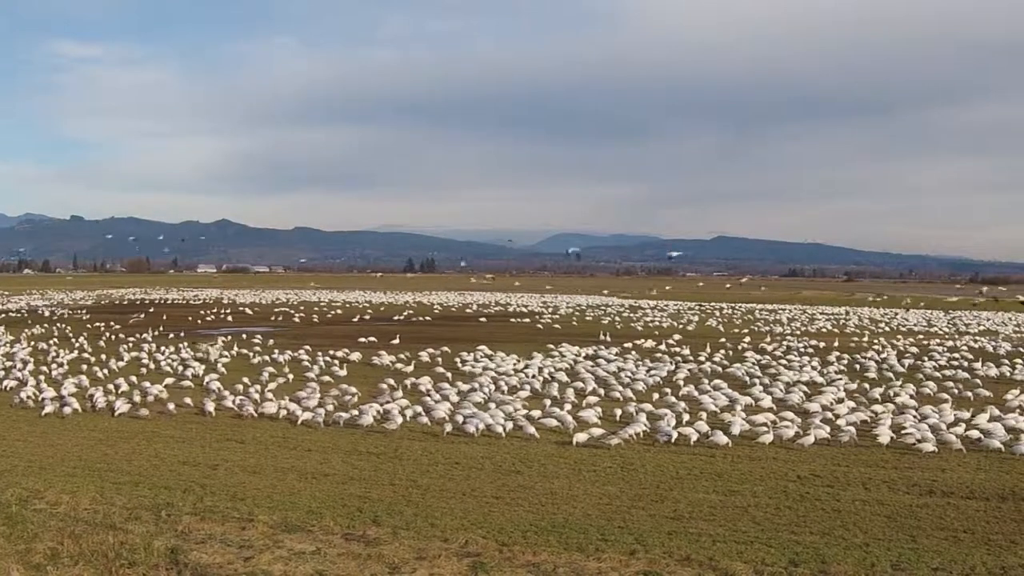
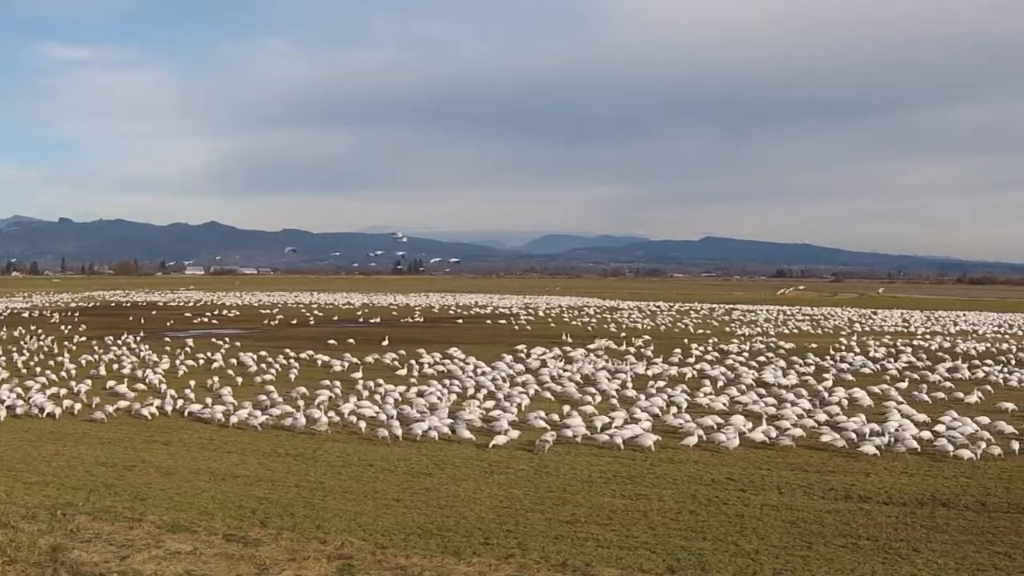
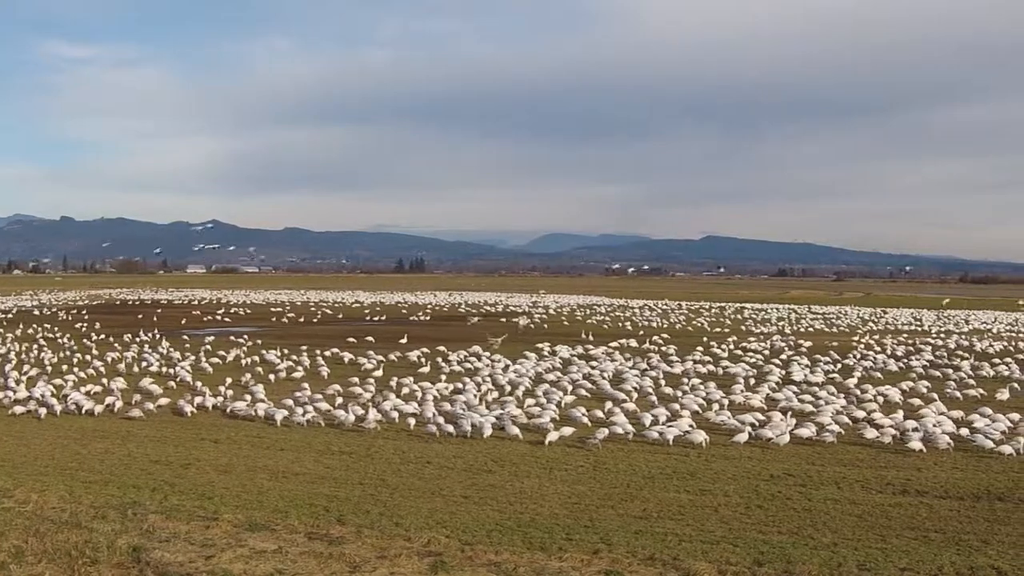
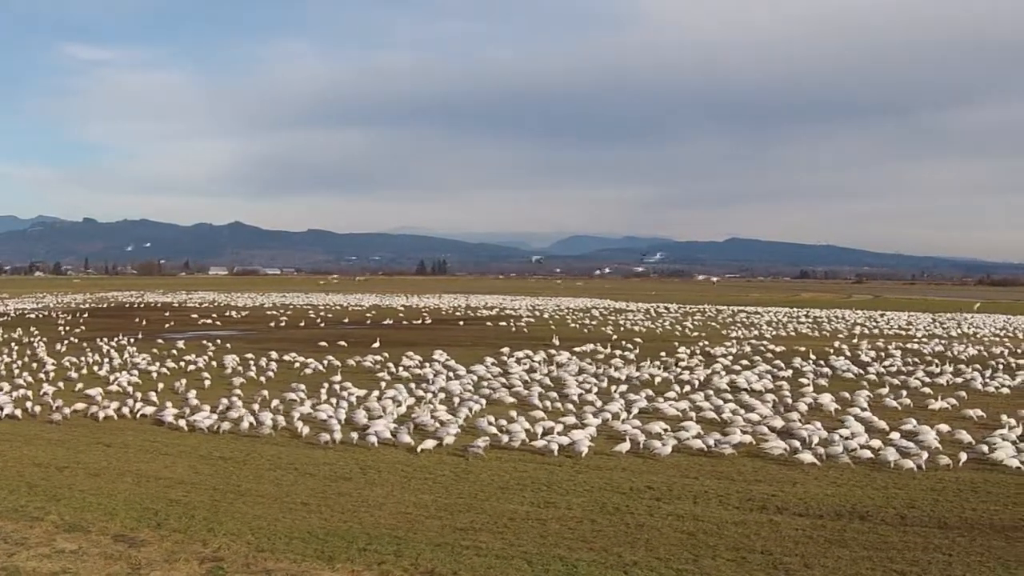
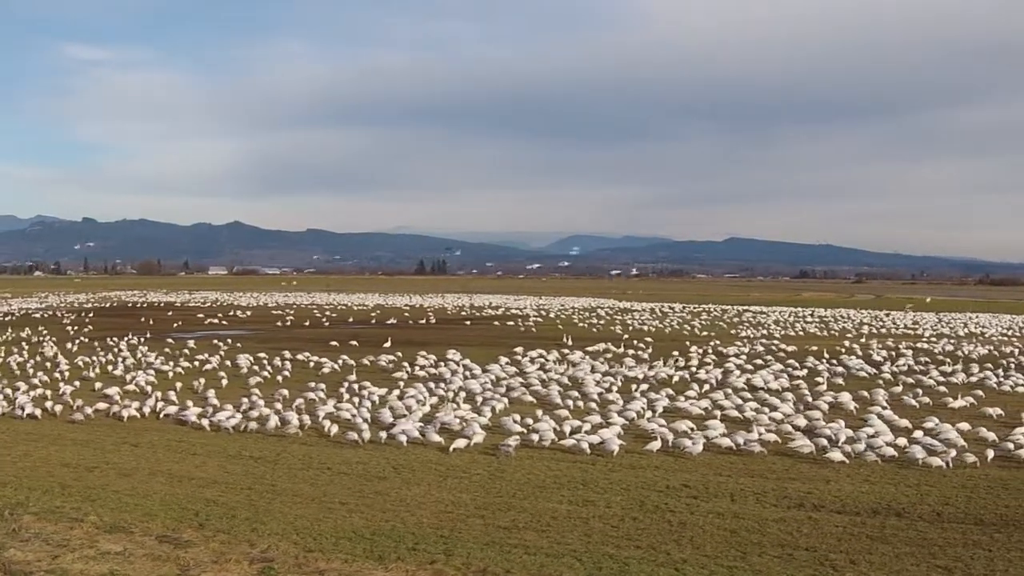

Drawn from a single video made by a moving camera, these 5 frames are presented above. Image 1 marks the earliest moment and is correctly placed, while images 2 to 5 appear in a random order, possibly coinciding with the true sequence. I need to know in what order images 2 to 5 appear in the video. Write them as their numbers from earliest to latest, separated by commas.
3, 2, 5, 4
